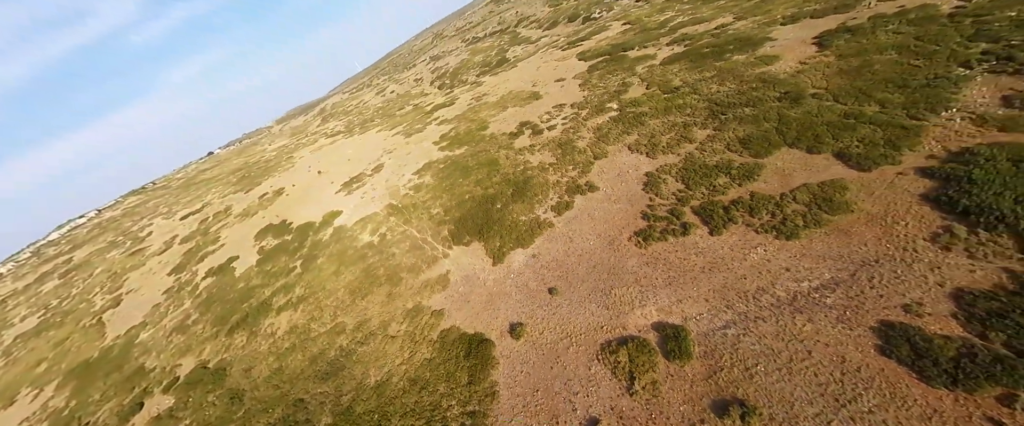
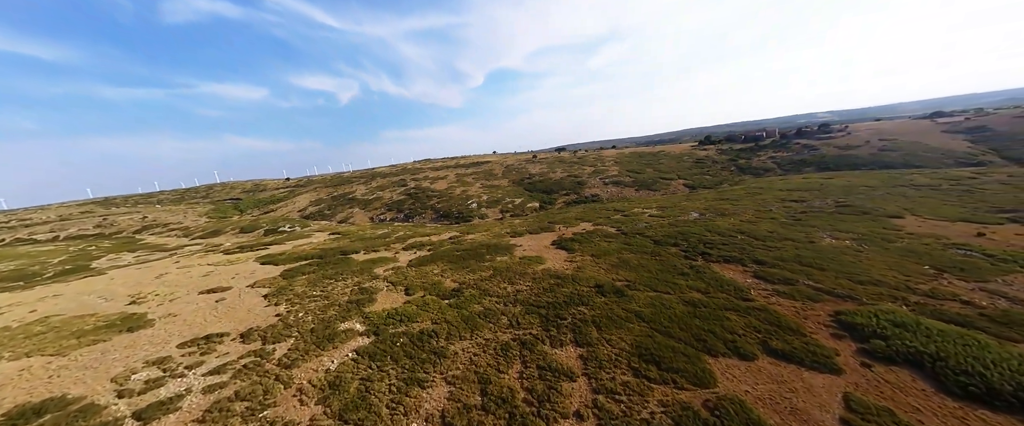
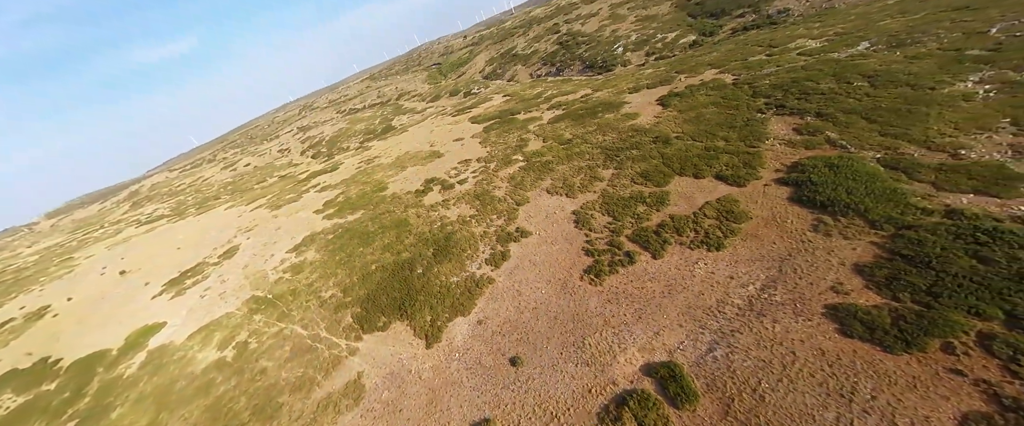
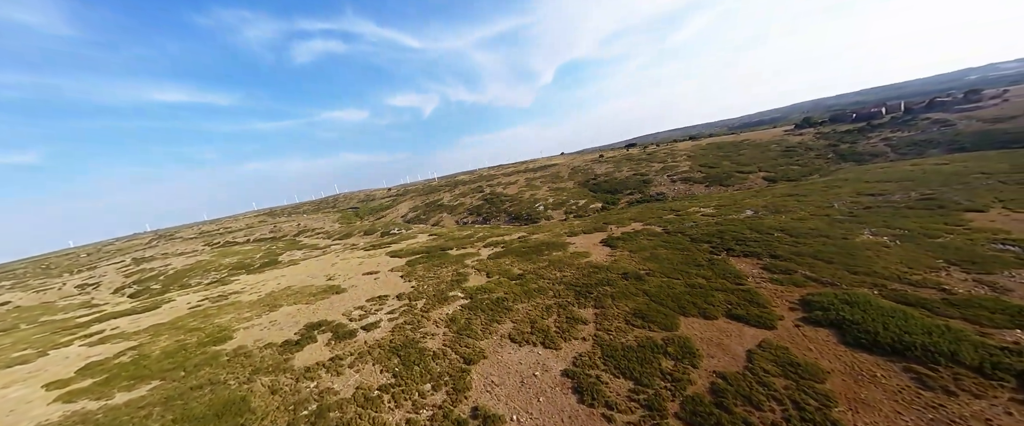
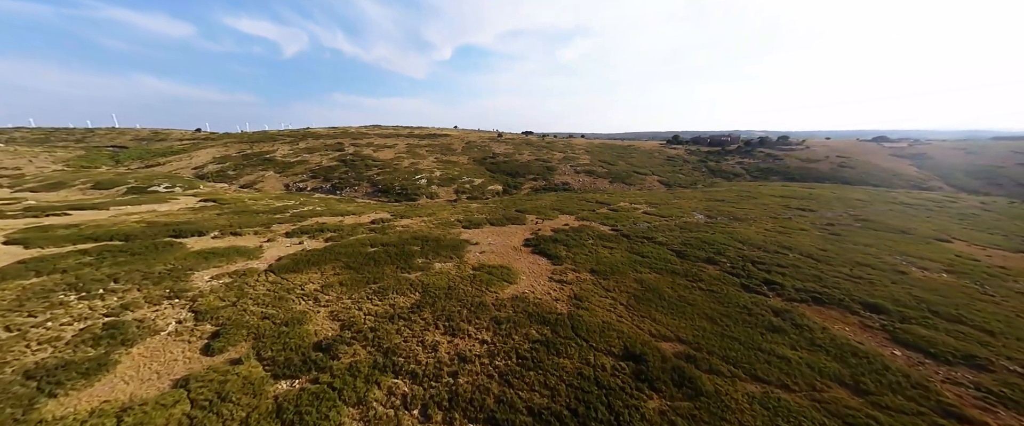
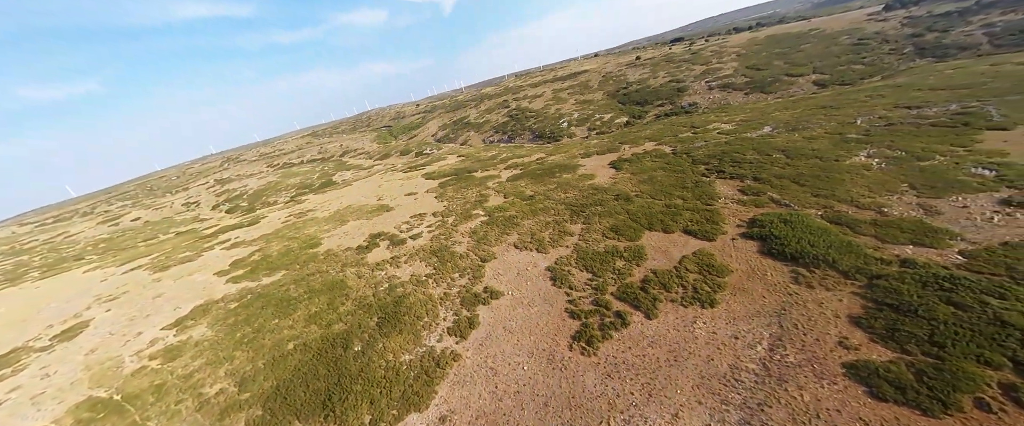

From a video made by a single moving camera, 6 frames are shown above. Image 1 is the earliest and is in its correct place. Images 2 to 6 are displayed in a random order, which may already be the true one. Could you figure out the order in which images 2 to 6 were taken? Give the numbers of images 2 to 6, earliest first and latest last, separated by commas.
3, 6, 4, 2, 5
